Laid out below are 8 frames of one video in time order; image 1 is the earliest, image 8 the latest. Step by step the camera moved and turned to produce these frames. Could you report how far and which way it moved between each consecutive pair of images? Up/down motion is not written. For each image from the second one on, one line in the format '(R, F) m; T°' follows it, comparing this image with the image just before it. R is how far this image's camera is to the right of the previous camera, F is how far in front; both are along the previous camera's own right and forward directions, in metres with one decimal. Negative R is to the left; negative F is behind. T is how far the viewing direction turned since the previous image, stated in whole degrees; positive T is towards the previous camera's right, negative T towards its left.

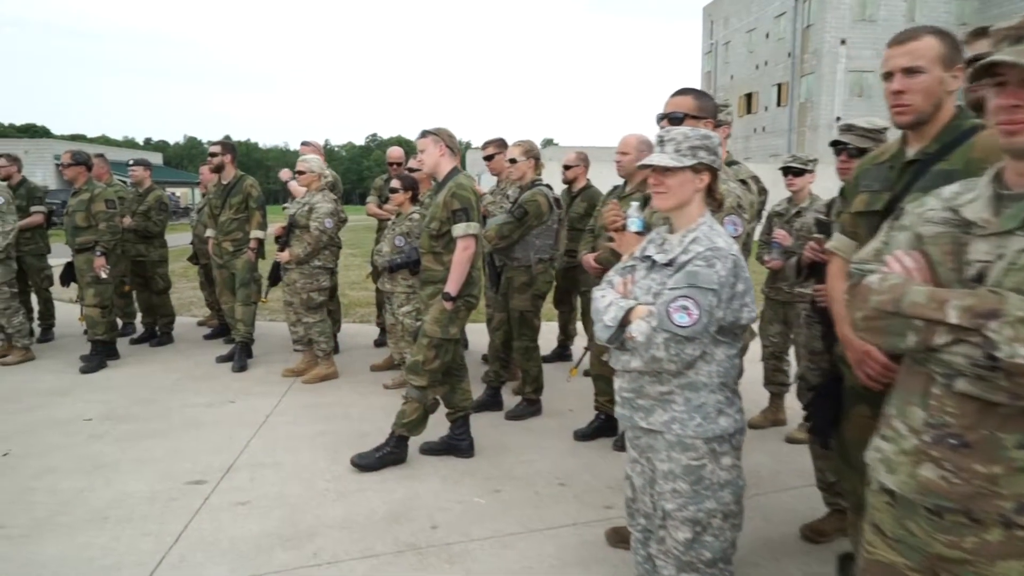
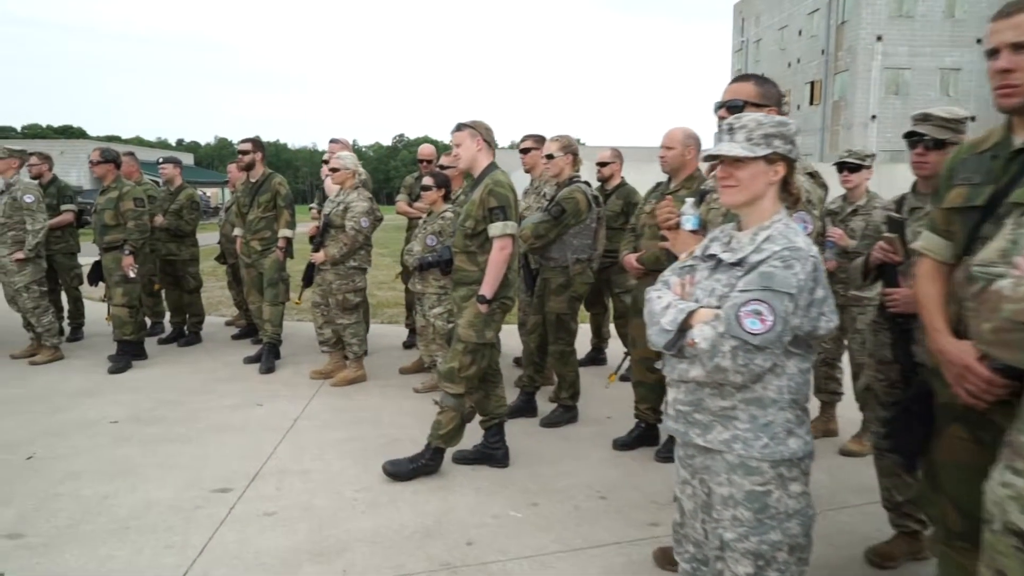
(-0.1, +0.2) m; -2°
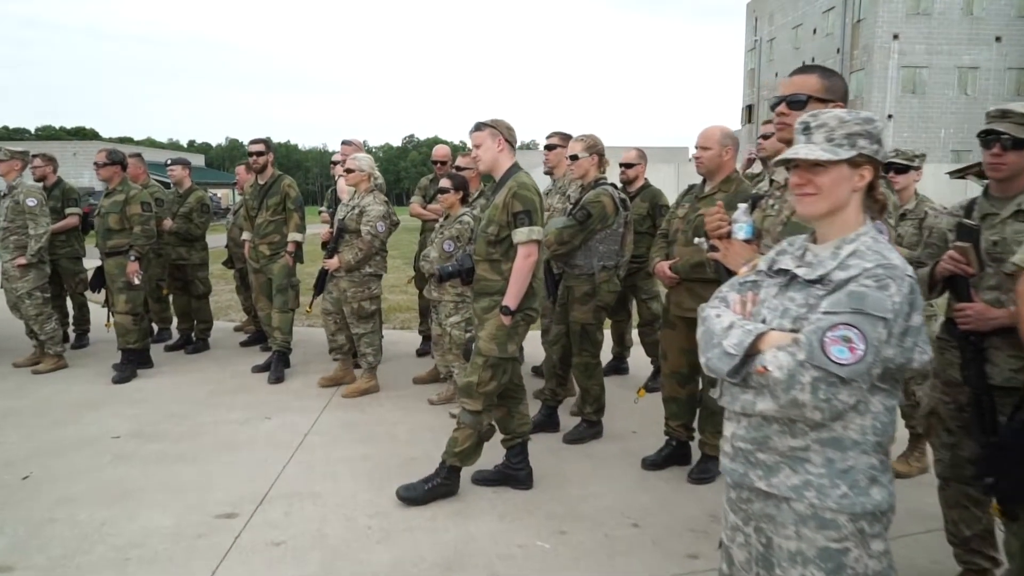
(-0.1, +0.2) m; -1°
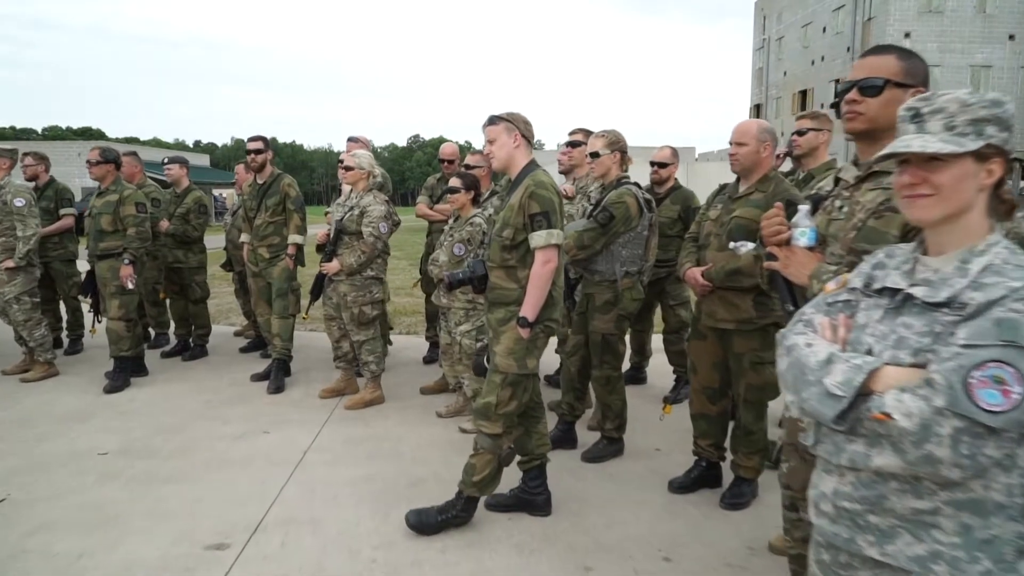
(-0.1, +0.3) m; 0°
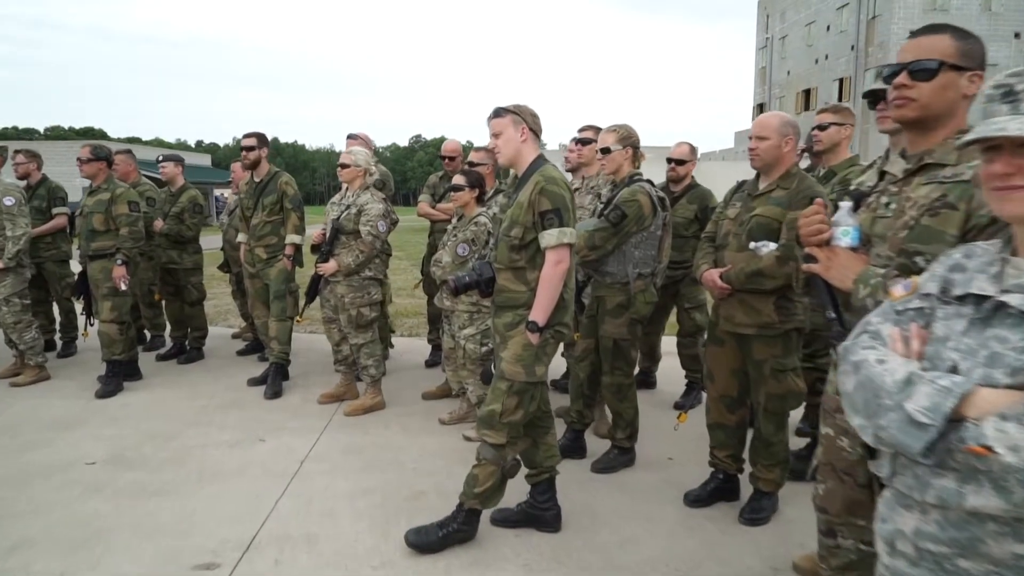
(0.0, +0.2) m; 0°
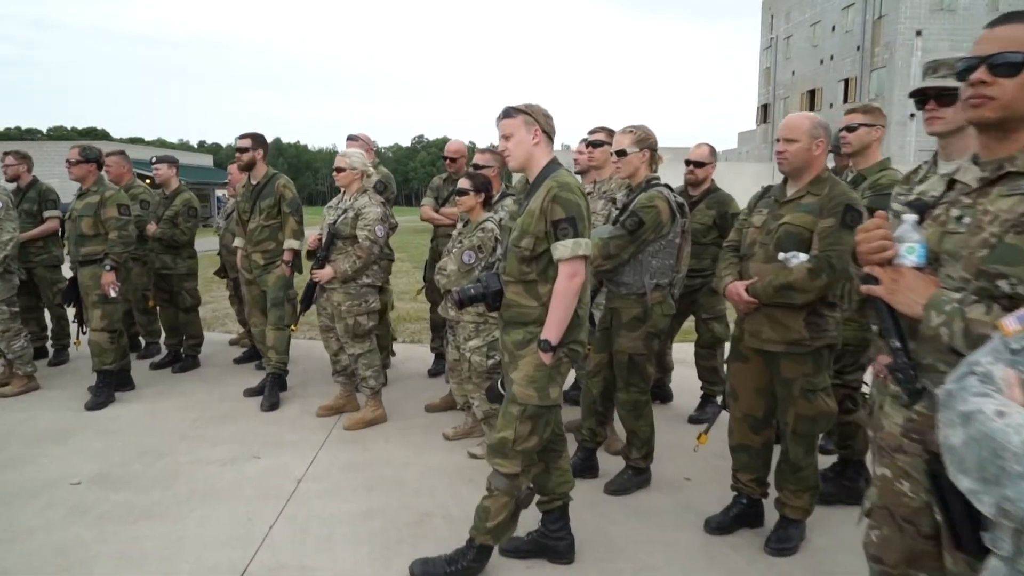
(0.0, +0.2) m; 0°
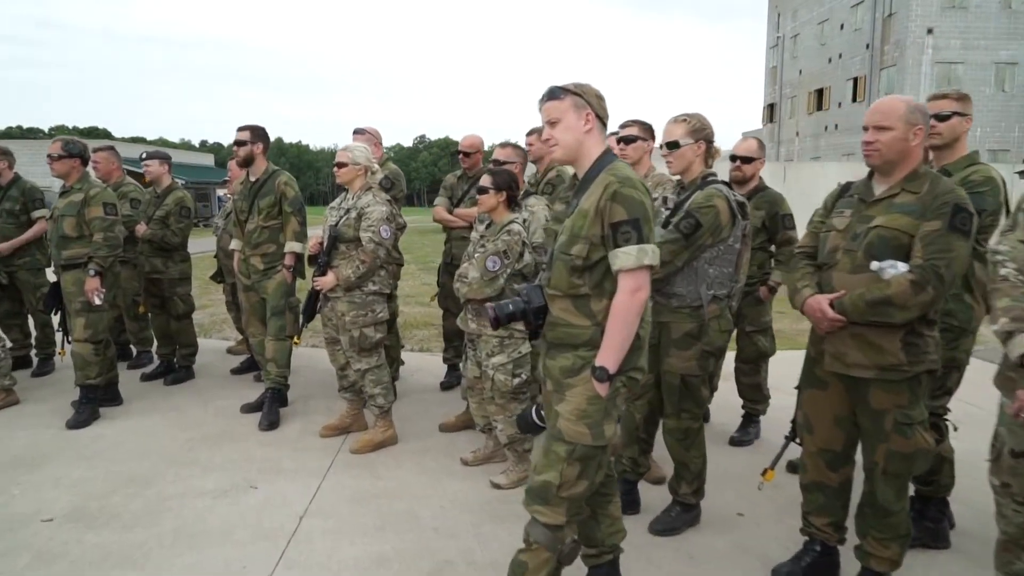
(-0.1, +0.4) m; 0°
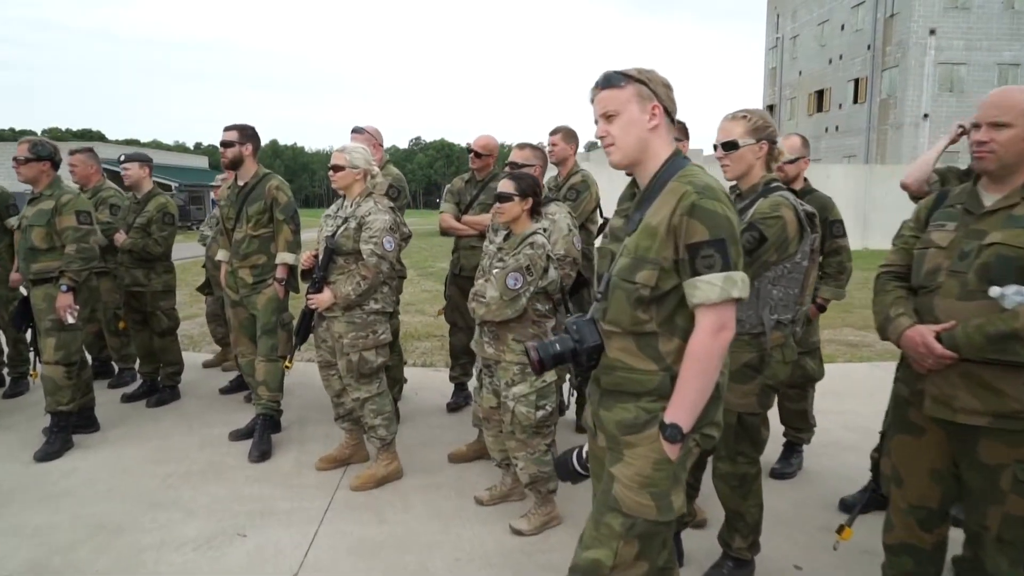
(-0.1, +0.4) m; 0°
